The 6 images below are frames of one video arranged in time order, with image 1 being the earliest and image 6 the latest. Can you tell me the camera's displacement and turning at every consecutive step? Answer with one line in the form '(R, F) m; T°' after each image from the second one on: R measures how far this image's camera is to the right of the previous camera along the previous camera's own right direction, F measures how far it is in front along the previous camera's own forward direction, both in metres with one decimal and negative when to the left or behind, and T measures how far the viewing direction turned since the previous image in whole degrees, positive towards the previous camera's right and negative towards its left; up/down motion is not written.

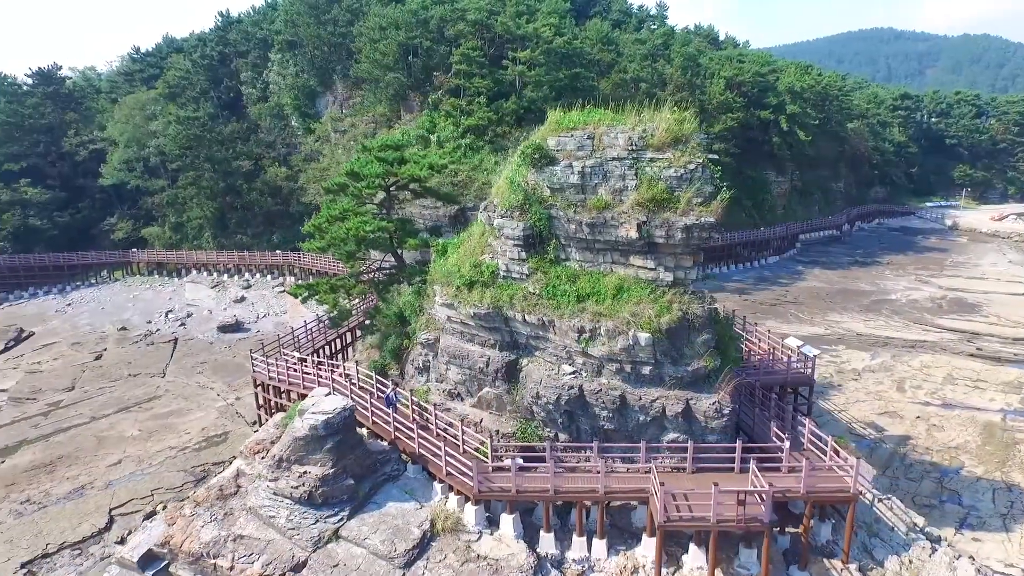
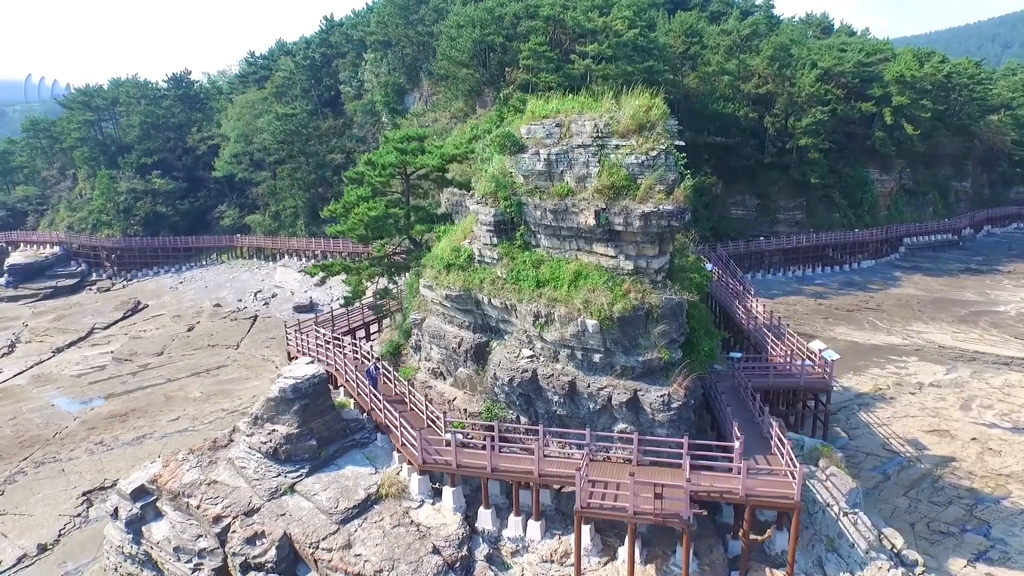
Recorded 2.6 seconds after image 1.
(+3.8, -0.1) m; -11°
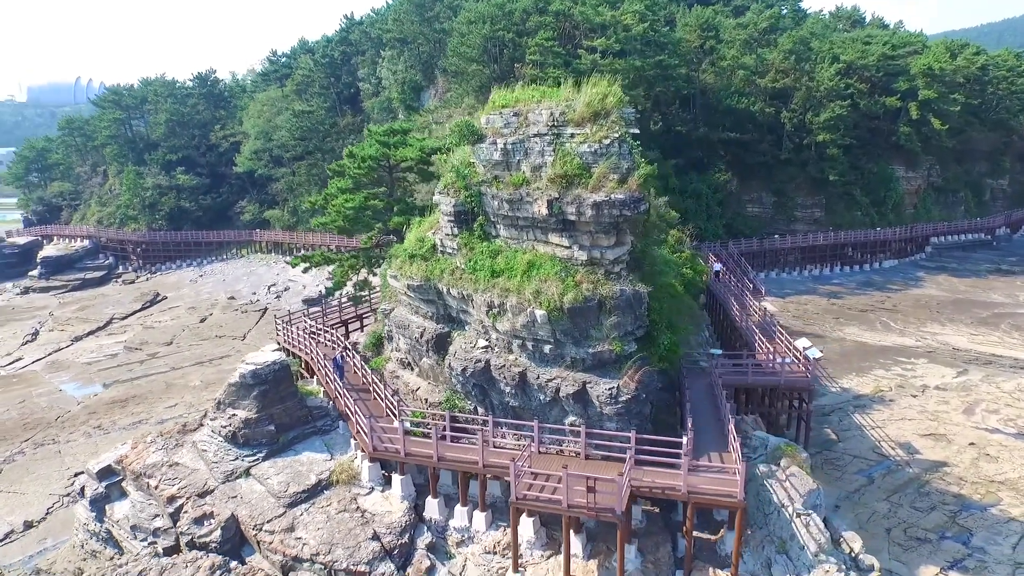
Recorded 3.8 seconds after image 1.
(+1.9, +0.1) m; -3°
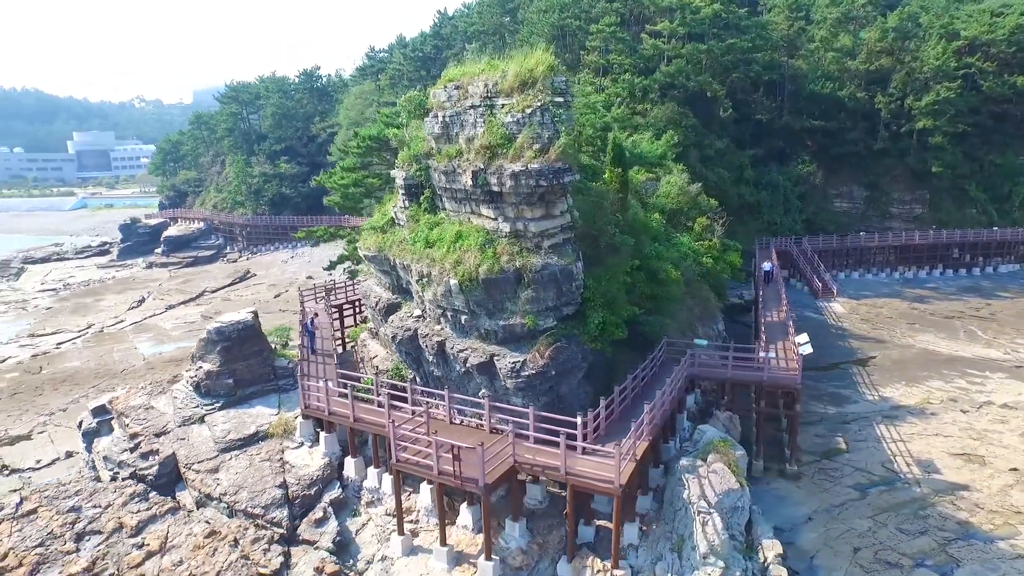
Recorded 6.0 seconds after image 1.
(+4.6, +0.5) m; -12°
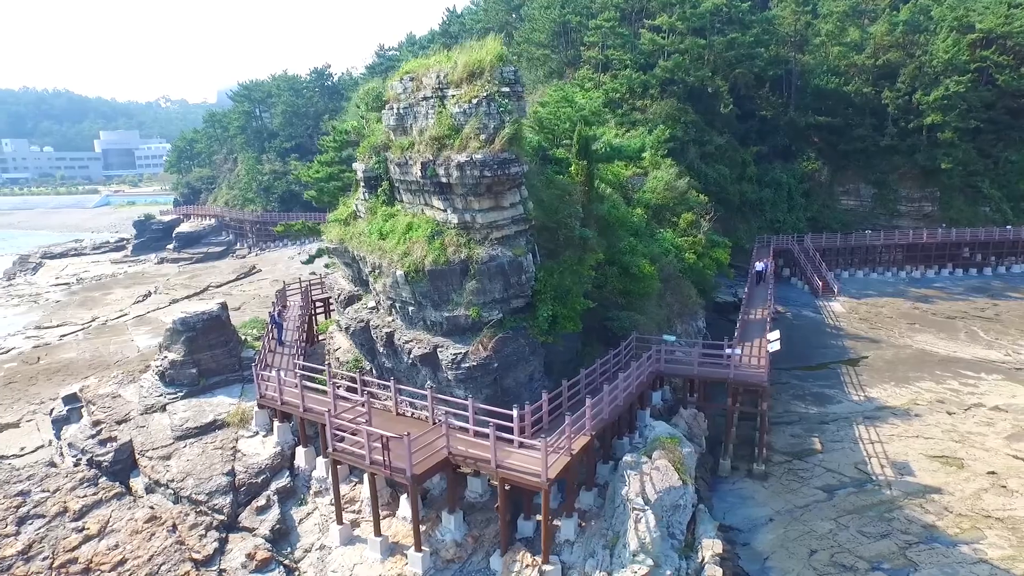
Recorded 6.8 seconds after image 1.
(+1.7, +0.1) m; -2°
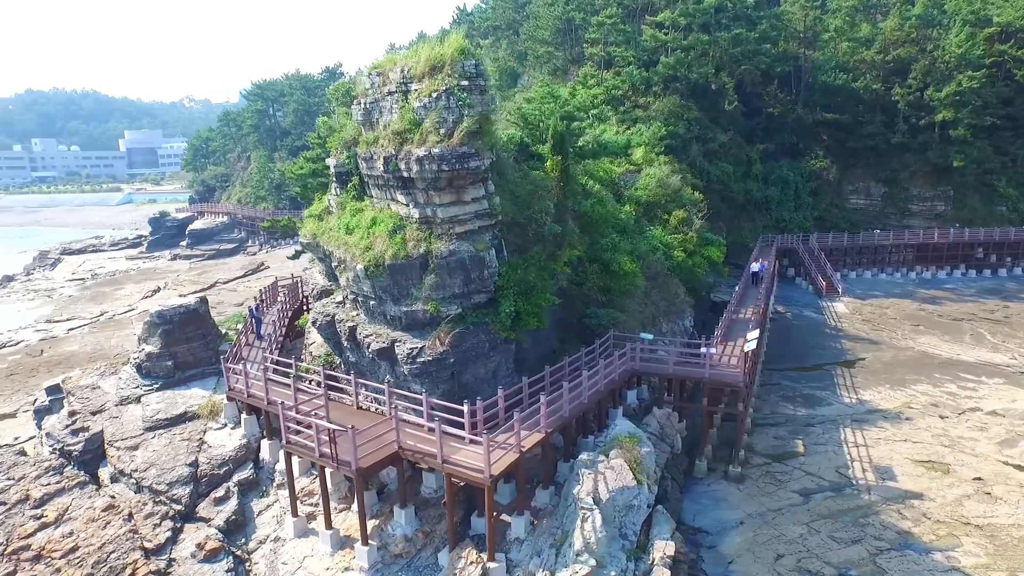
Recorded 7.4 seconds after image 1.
(+1.4, +0.2) m; -2°
